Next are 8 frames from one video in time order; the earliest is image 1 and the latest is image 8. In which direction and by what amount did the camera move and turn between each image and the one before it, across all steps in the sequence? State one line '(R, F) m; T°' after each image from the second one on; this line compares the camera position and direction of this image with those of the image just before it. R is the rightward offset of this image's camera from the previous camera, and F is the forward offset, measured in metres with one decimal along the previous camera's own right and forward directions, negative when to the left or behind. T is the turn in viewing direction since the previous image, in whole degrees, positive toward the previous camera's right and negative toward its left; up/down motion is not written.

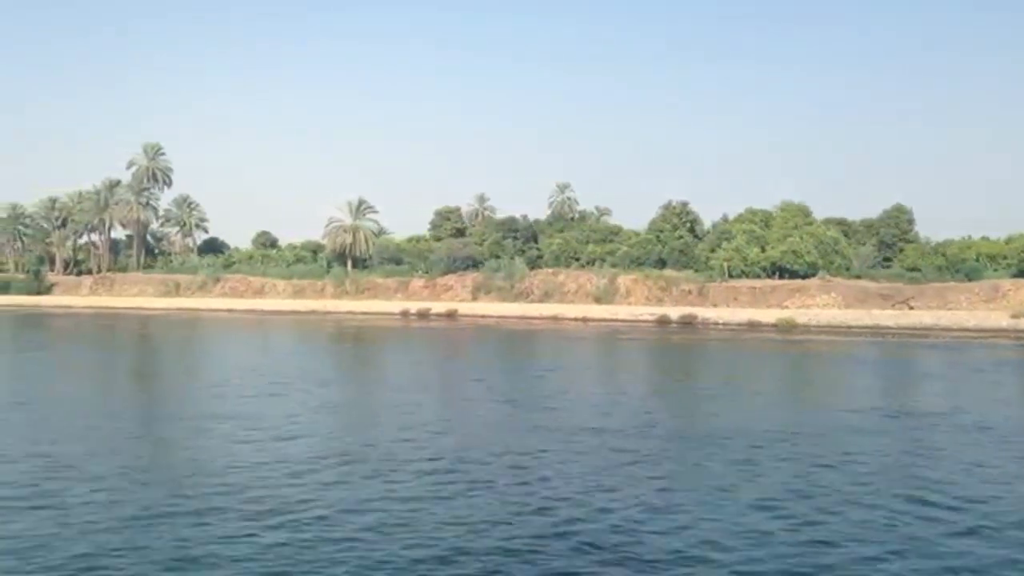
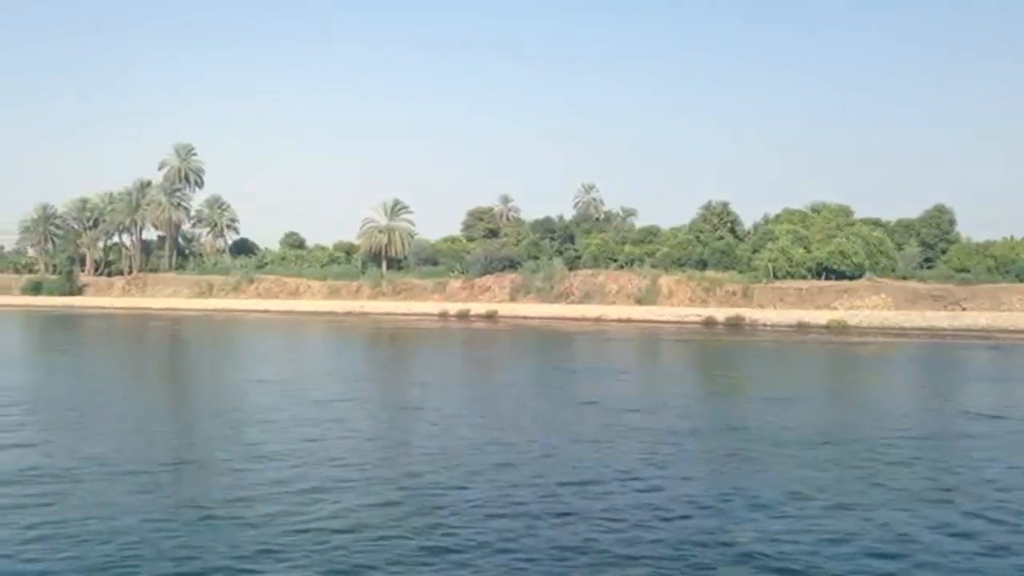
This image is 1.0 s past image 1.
(-0.9, +0.2) m; -1°
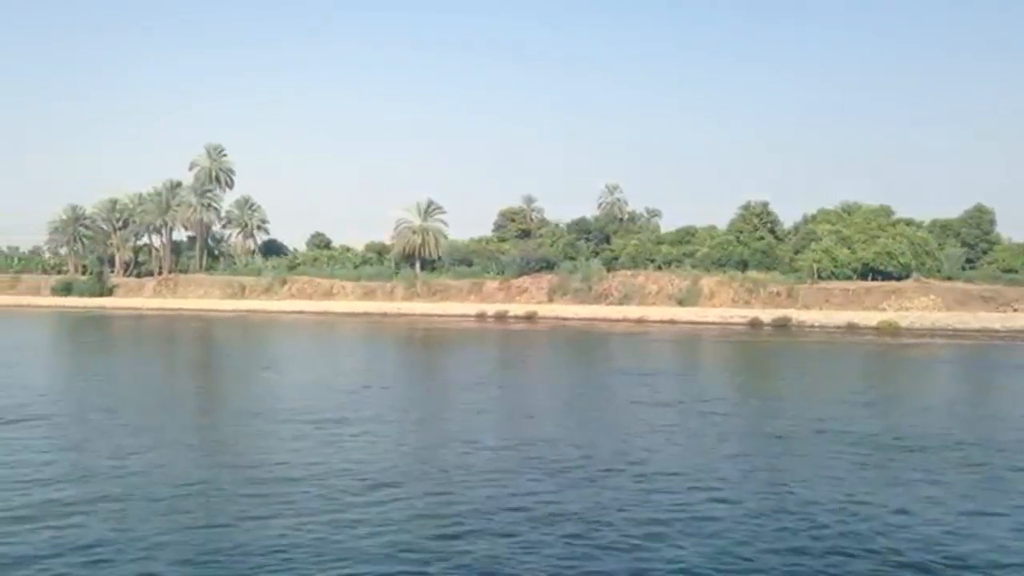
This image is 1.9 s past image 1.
(-0.9, +0.2) m; -1°
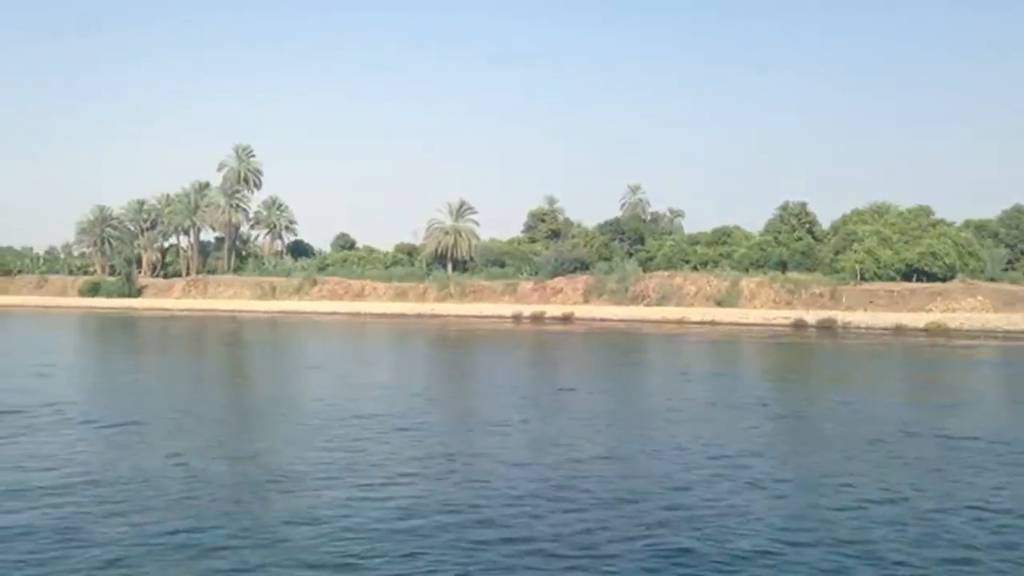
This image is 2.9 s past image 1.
(-0.9, +0.2) m; -1°
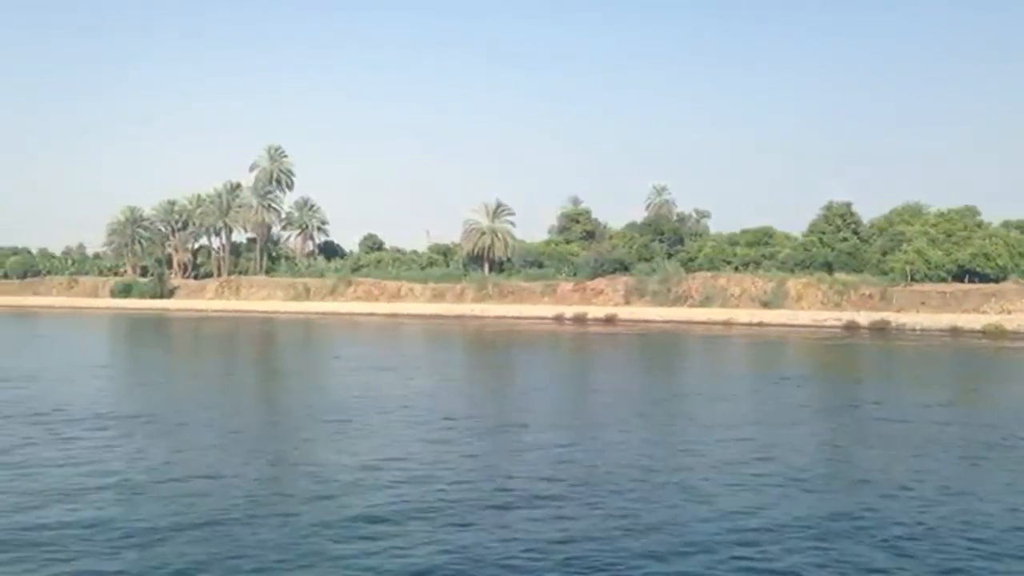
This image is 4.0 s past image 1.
(-1.0, +0.2) m; -1°
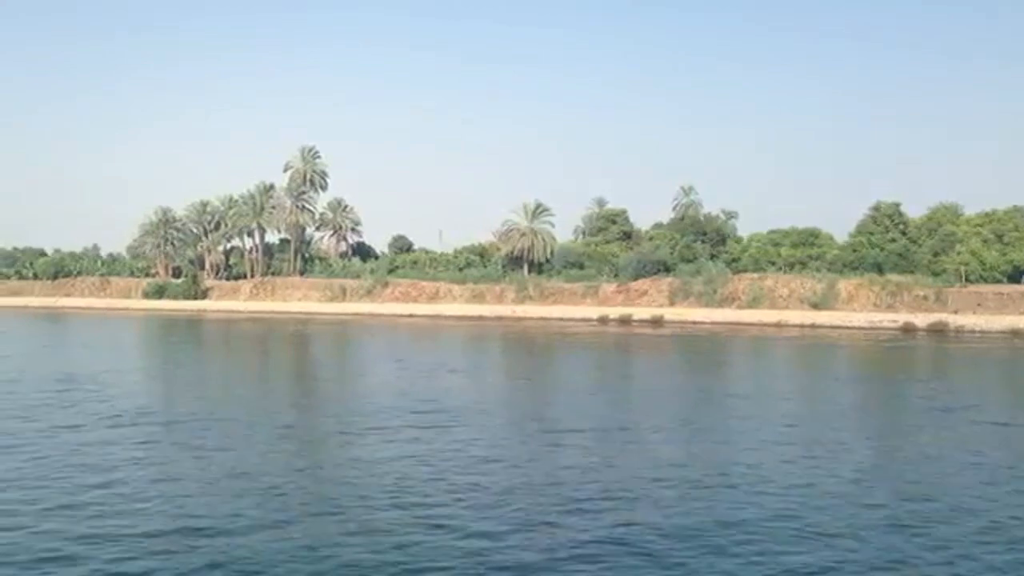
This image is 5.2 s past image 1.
(-1.1, +0.3) m; -1°
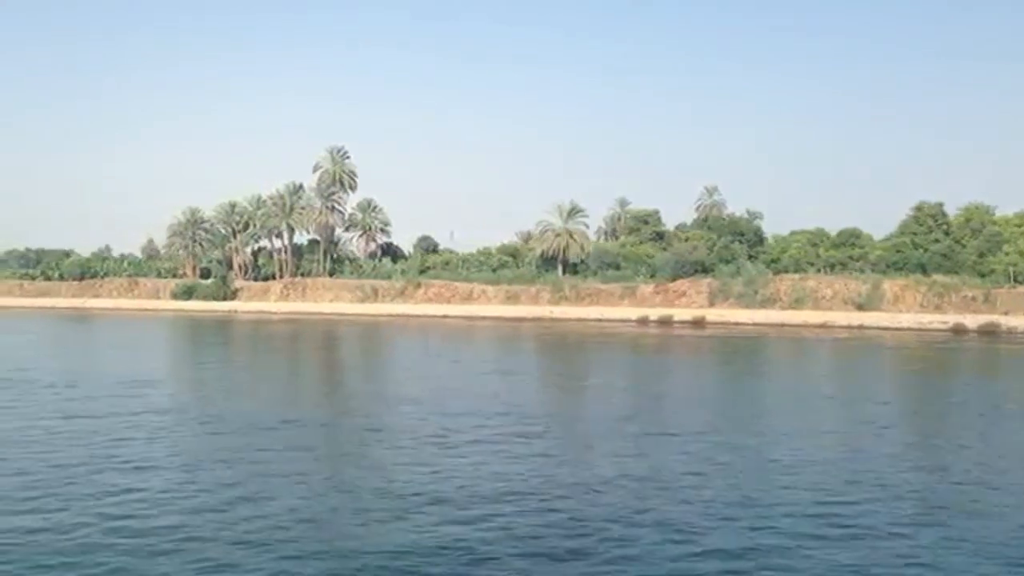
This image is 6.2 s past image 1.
(-1.0, +0.2) m; 0°
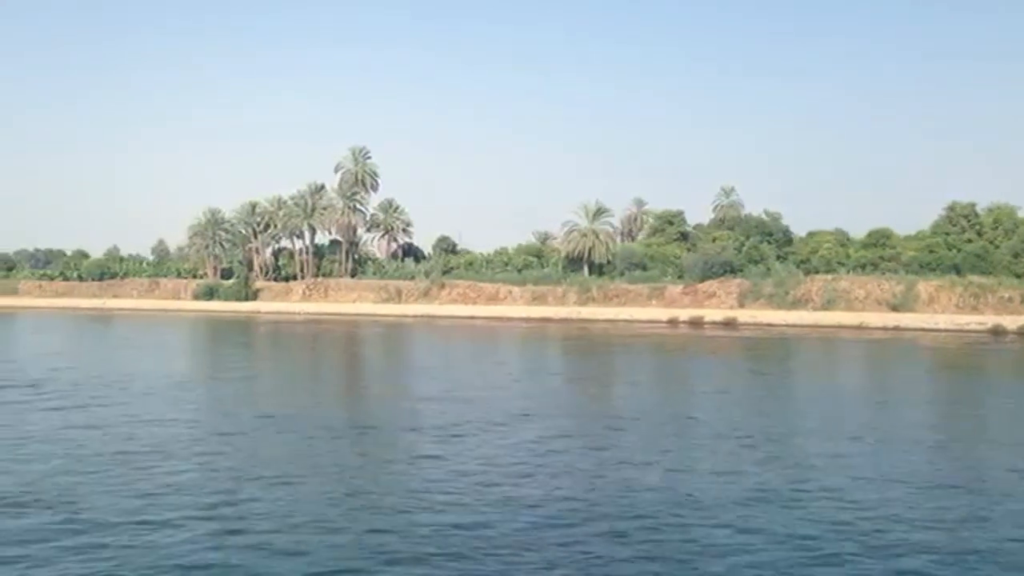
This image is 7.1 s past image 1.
(-0.8, +0.1) m; 0°
